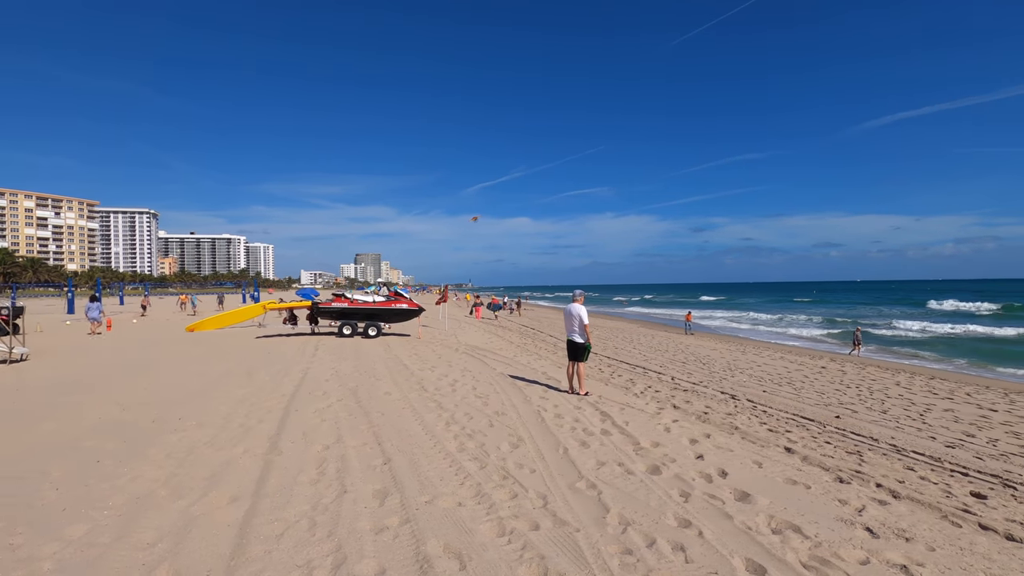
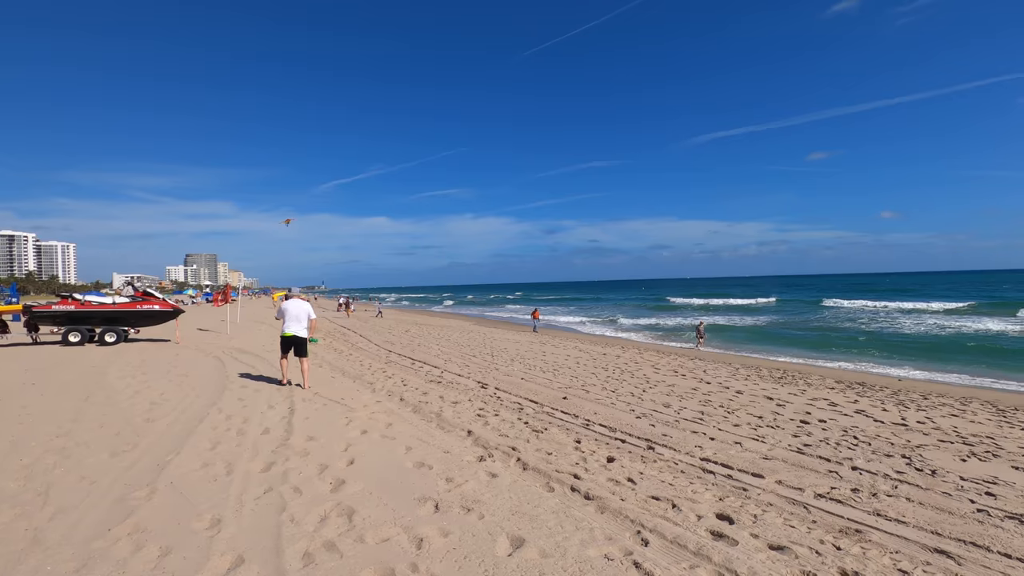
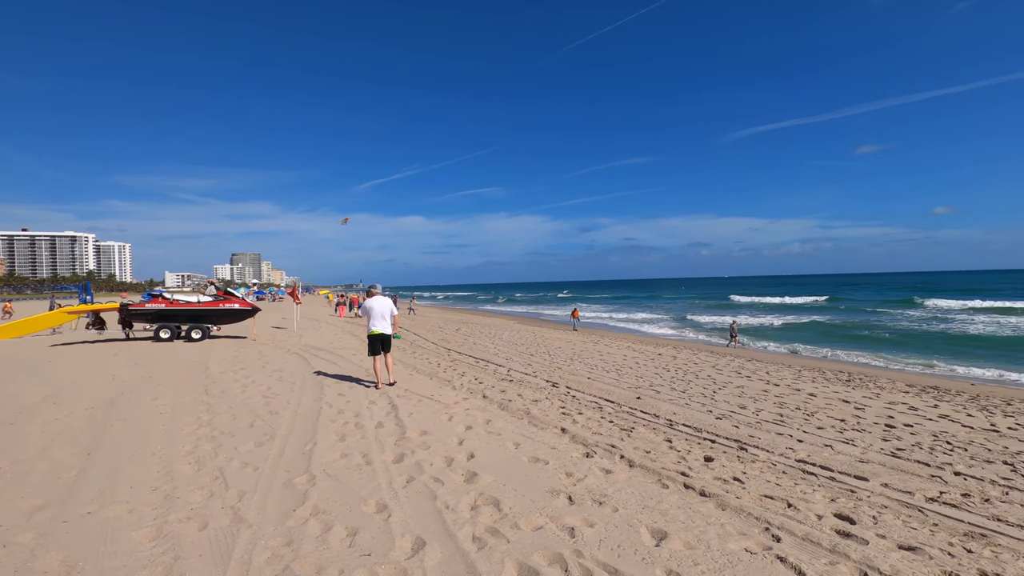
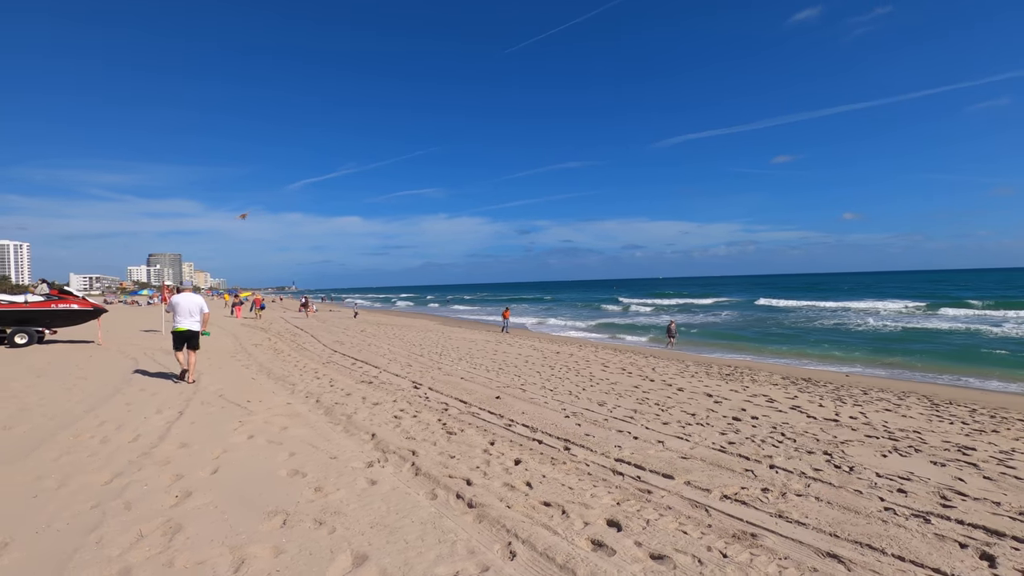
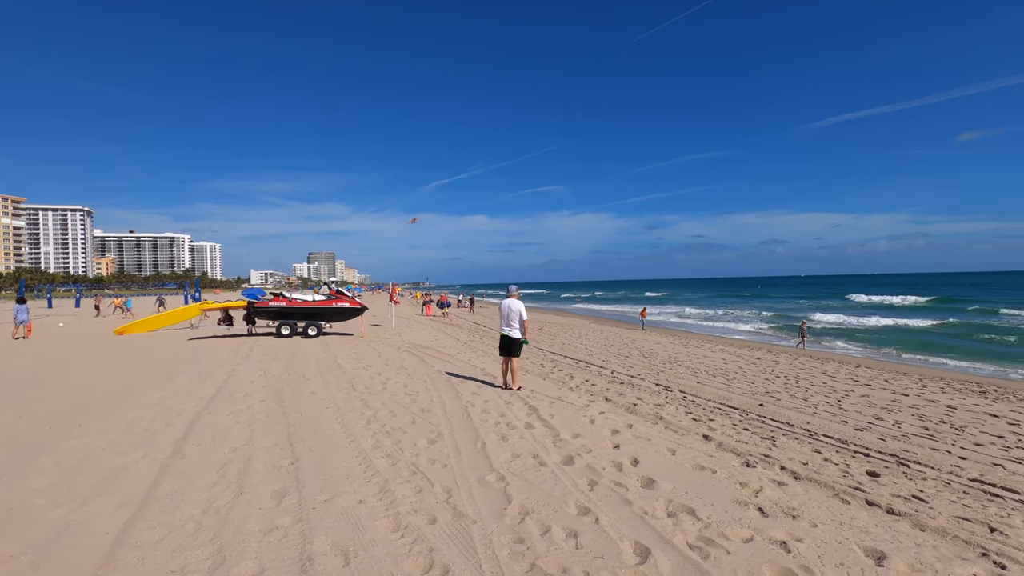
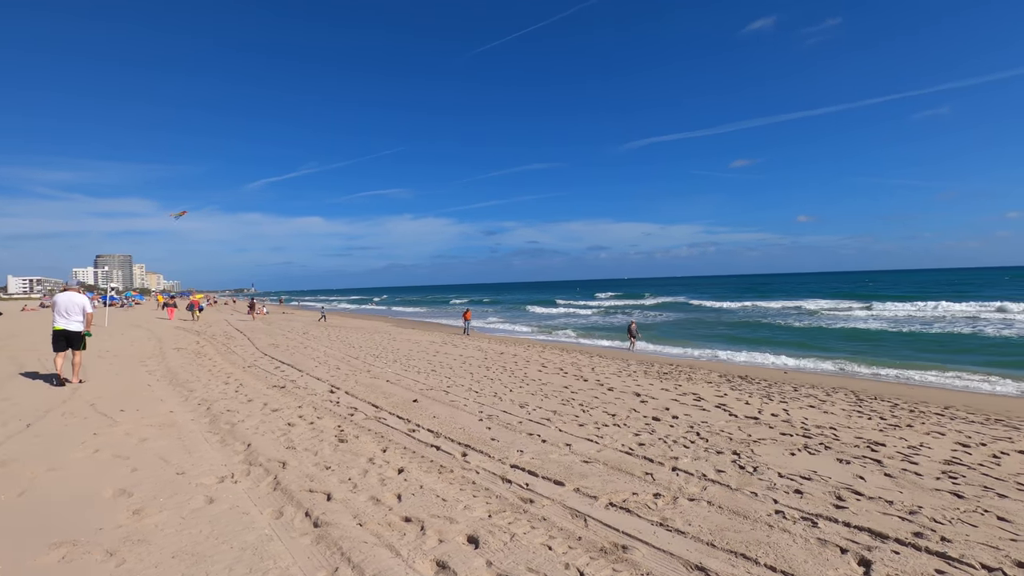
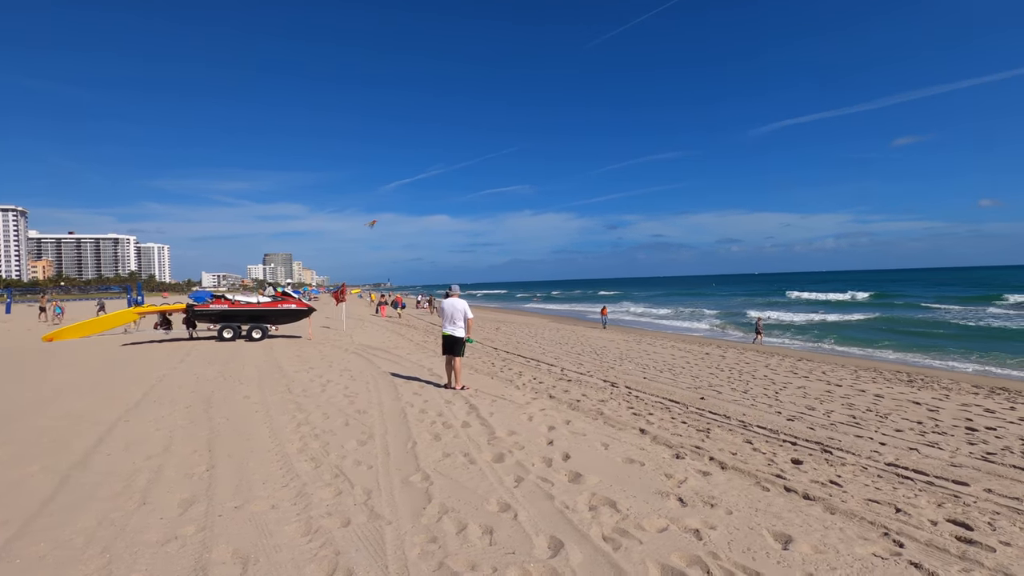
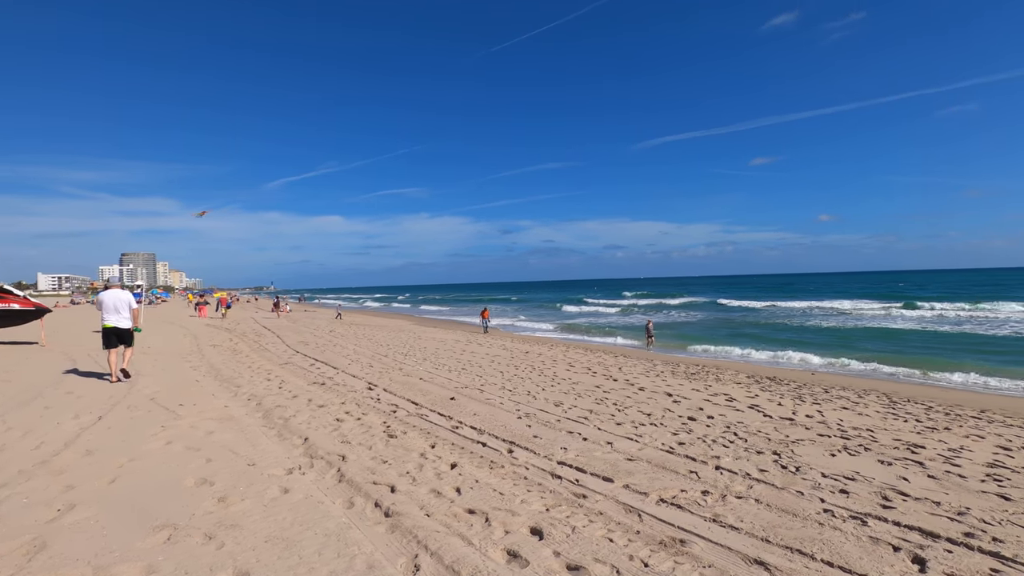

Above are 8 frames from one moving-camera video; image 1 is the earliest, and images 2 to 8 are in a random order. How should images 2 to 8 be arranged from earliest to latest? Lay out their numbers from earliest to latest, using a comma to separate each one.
5, 7, 3, 2, 4, 8, 6
